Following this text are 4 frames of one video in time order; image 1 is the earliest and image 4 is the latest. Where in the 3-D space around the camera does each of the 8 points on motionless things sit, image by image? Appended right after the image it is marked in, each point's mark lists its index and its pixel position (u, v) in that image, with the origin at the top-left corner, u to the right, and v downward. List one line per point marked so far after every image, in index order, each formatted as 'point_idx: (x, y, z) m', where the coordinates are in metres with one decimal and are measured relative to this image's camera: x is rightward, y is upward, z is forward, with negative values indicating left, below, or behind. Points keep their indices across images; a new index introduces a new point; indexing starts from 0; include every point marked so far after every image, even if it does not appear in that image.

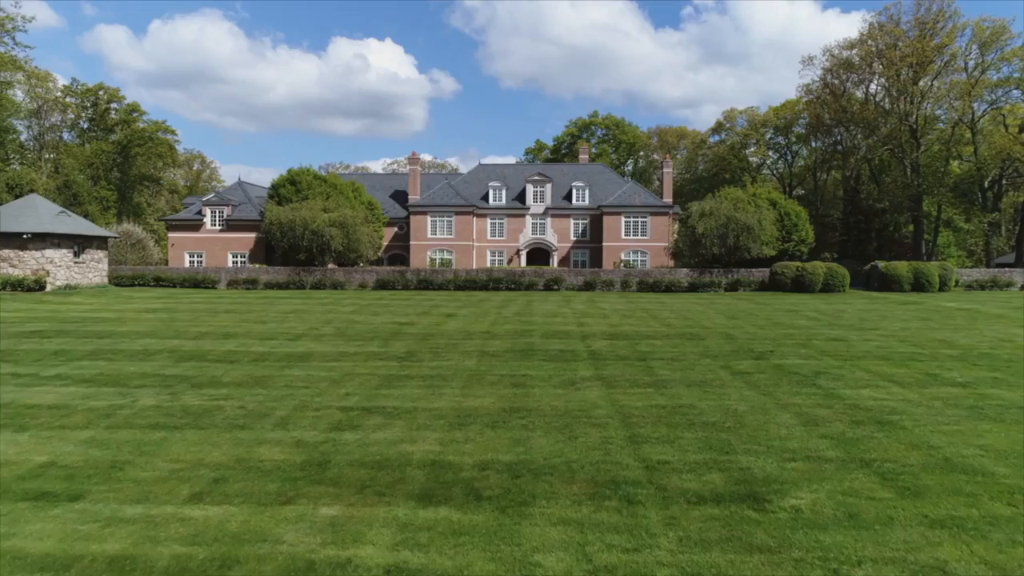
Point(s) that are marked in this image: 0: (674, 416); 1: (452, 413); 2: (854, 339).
0: (+1.8, -1.5, +10.2) m
1: (-0.7, -1.5, +10.6) m
2: (+6.6, -1.0, +17.1) m
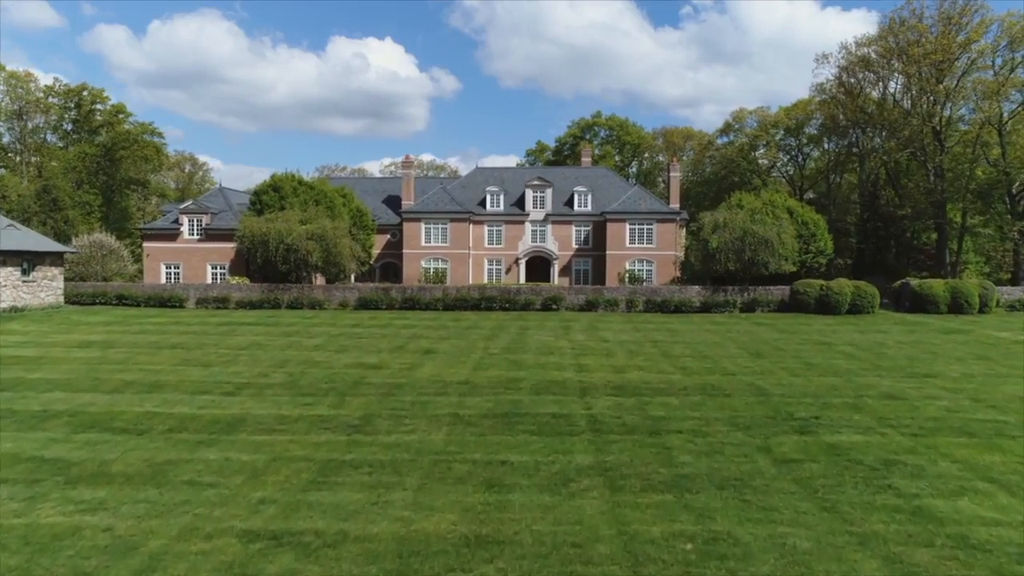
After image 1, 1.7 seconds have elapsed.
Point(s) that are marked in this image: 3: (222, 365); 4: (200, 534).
0: (+1.6, -2.2, +7.1) m
1: (-1.0, -2.2, +7.5) m
2: (+6.3, -1.7, +14.0) m
3: (-5.6, -1.5, +17.3) m
4: (-2.8, -2.2, +8.1) m
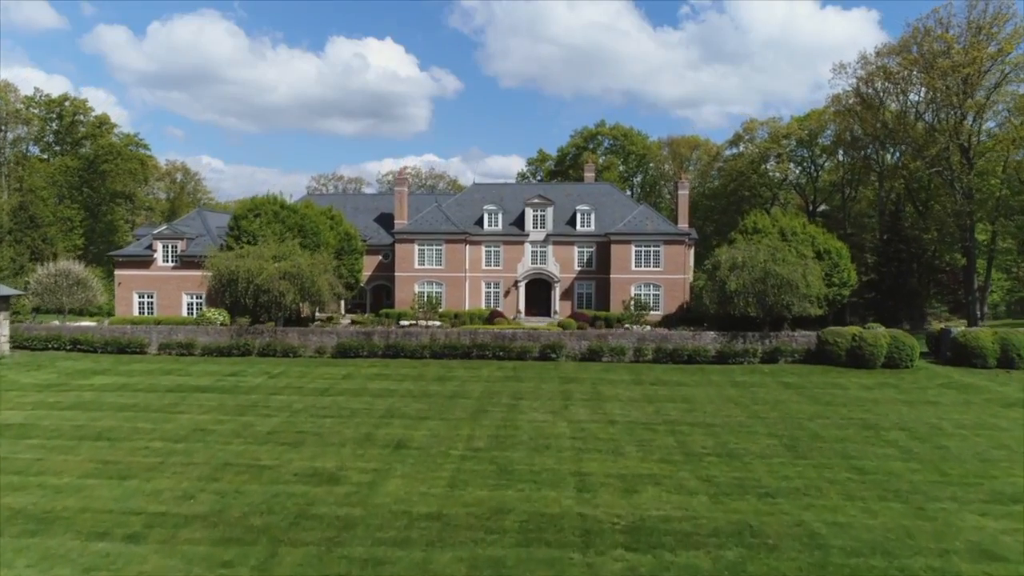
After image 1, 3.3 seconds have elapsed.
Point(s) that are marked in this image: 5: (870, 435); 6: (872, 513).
0: (+1.3, -3.7, +3.9) m
1: (-1.3, -3.7, +4.3) m
2: (+6.1, -3.2, +10.7) m
3: (-5.9, -3.0, +14.1) m
4: (-3.1, -3.7, +4.9) m
5: (+6.9, -2.8, +17.4) m
6: (+4.9, -3.1, +12.3) m
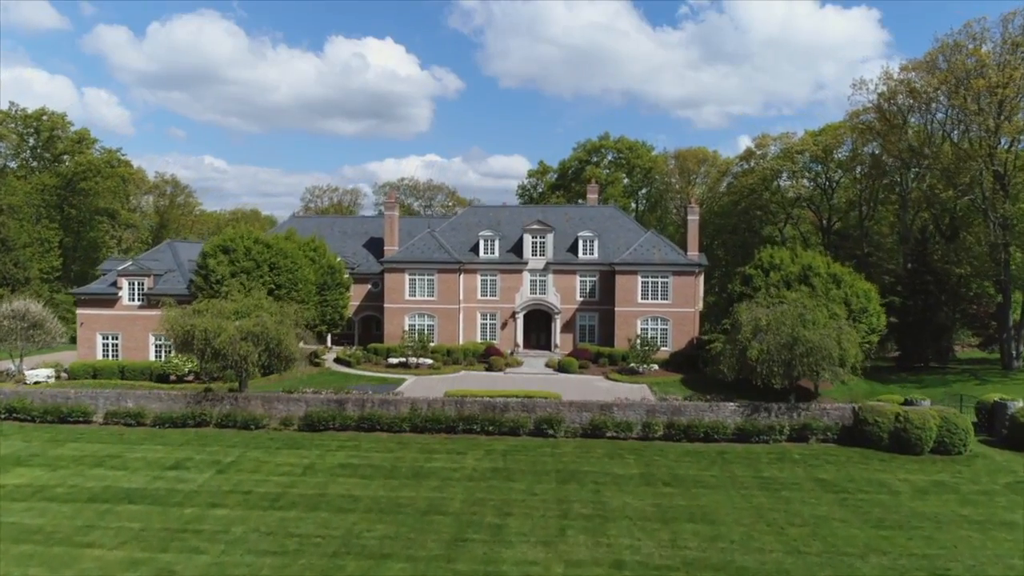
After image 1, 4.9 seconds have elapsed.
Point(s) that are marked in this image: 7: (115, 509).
0: (+1.0, -5.5, +0.3) m
1: (-1.6, -5.6, +0.8) m
2: (+5.8, -5.0, +7.2) m
3: (-6.2, -4.9, +10.6) m
4: (-3.4, -5.6, +1.3) m
5: (+6.7, -4.7, +13.8) m
6: (+4.6, -4.9, +8.7) m
7: (-8.0, -4.4, +18.0) m
